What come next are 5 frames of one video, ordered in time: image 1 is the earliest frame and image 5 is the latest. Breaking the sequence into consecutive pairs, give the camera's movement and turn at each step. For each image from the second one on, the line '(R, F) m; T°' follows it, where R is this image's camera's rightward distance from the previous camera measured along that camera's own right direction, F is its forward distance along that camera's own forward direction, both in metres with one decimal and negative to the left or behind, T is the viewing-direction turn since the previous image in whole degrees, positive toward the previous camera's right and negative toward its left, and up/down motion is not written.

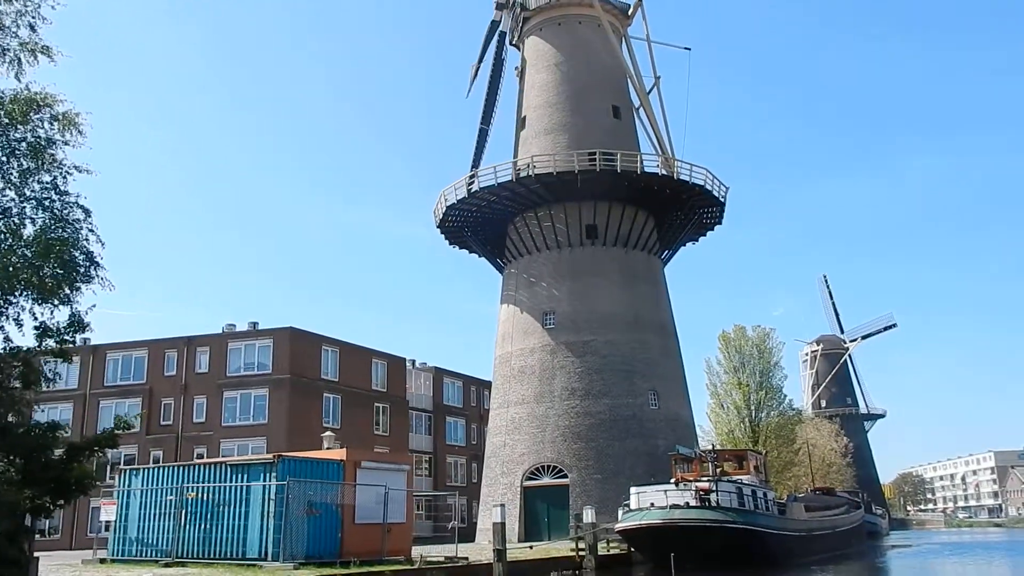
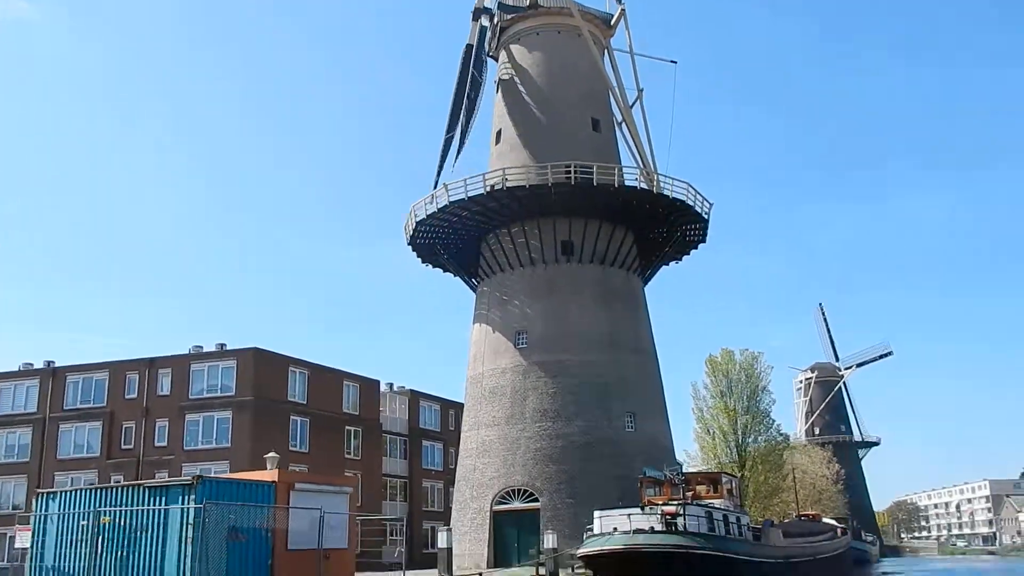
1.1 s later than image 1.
(+0.9, +1.2) m; 0°
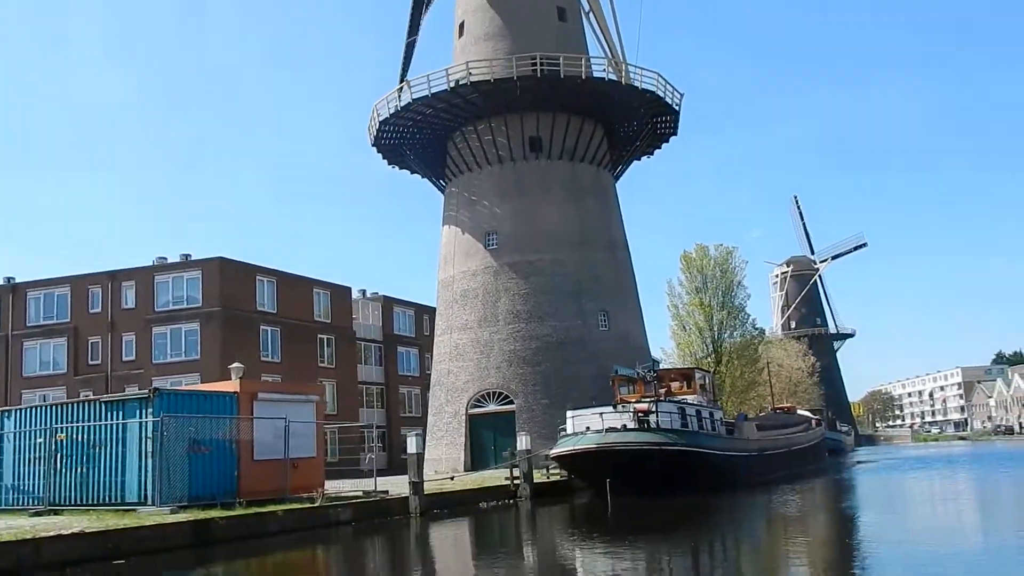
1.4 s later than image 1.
(+0.2, +0.7) m; +1°
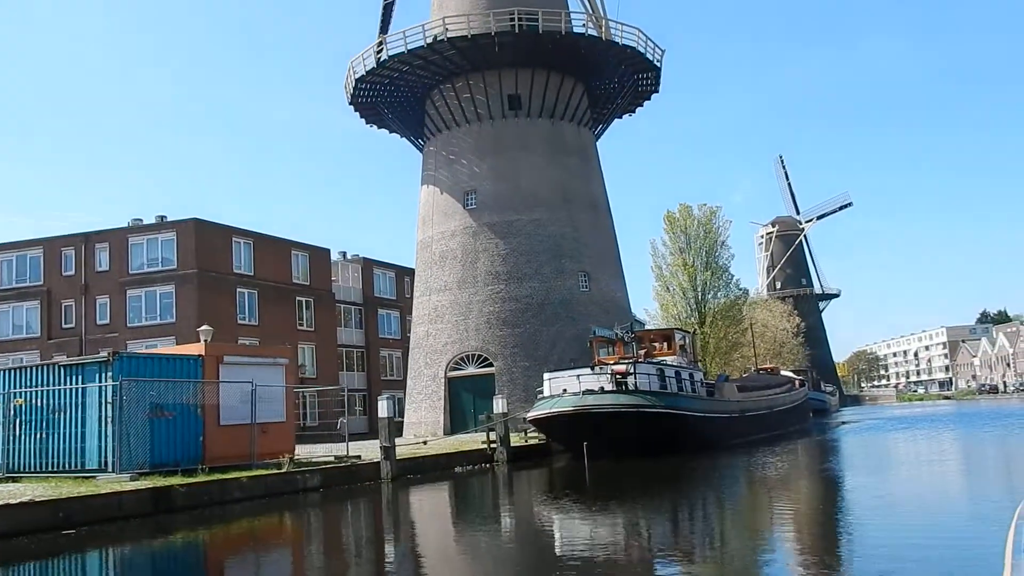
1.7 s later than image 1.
(+0.2, +0.5) m; +1°
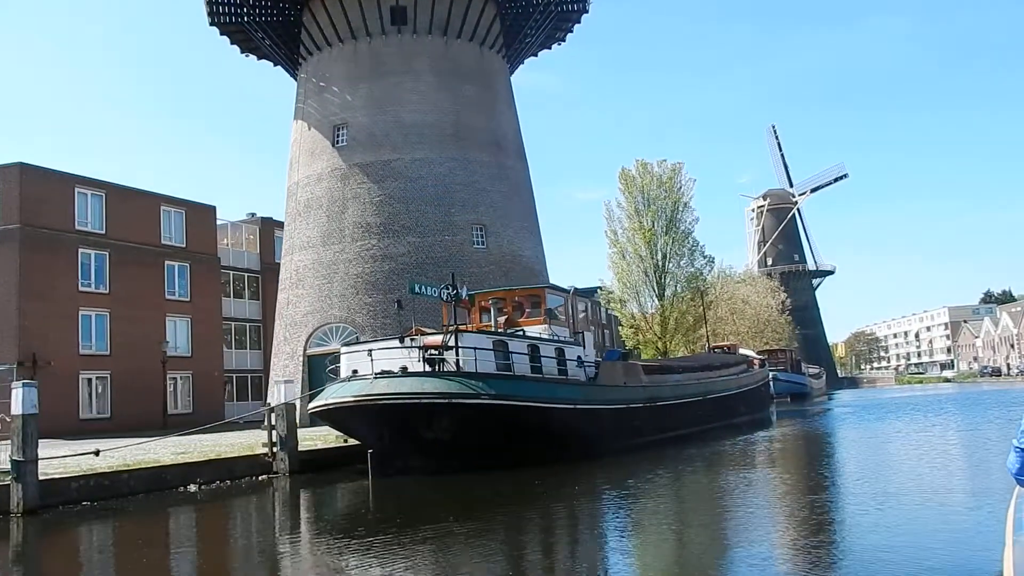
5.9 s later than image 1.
(+3.1, +6.1) m; 0°
